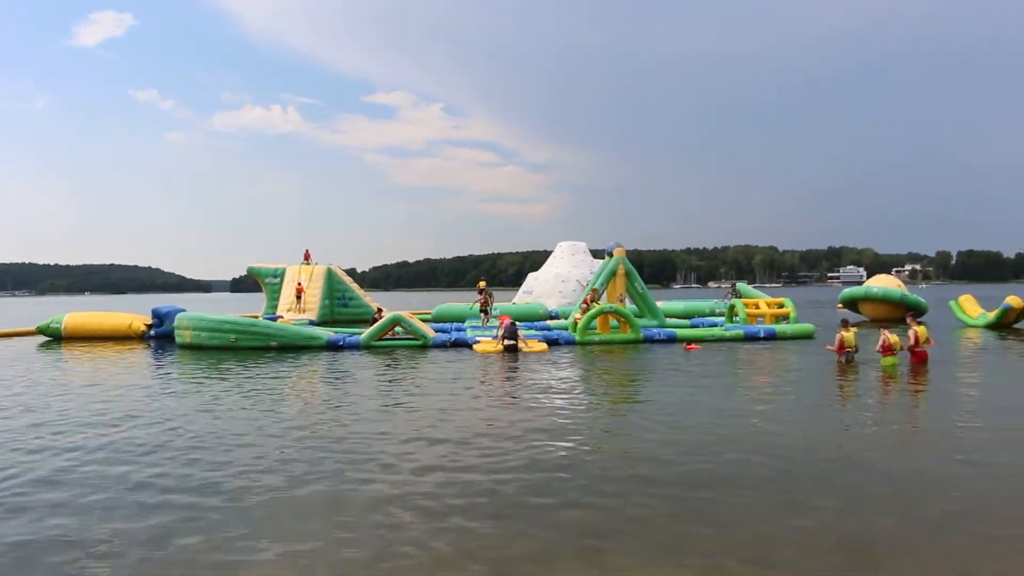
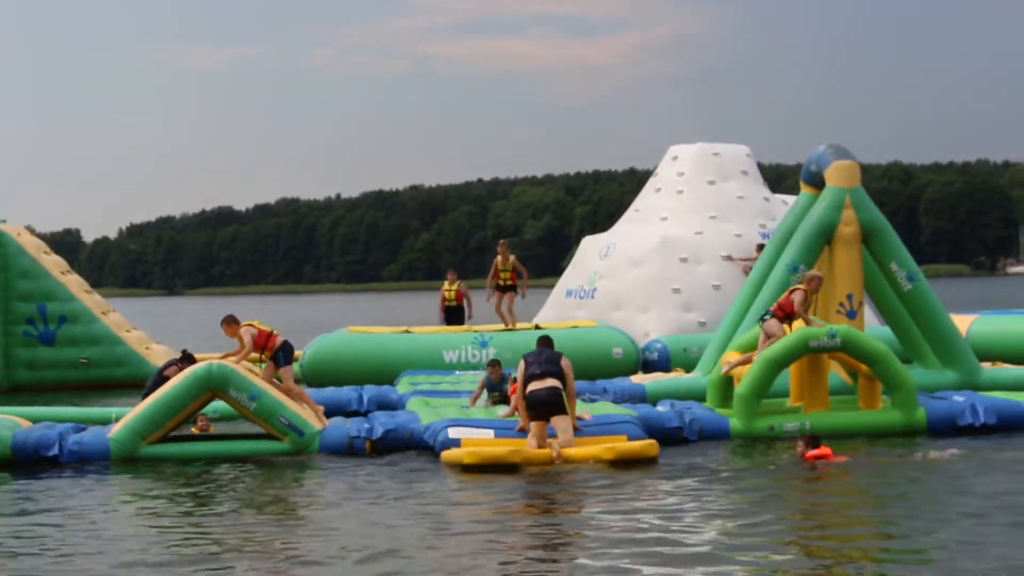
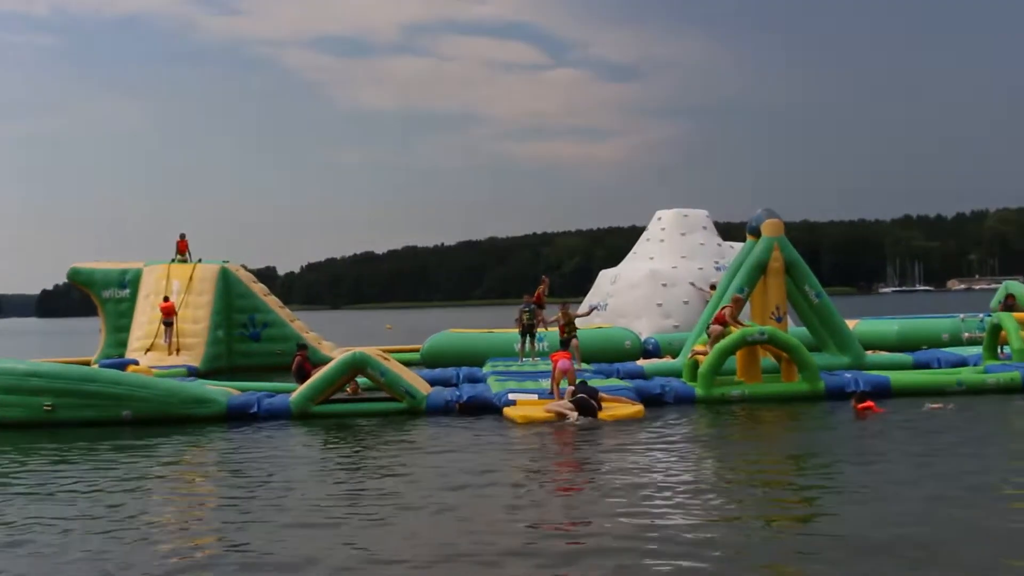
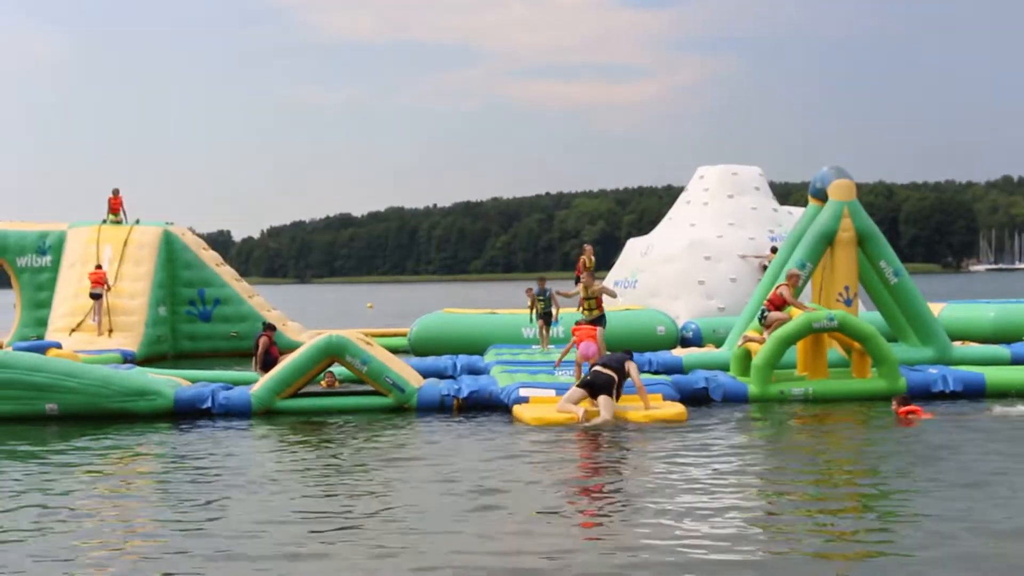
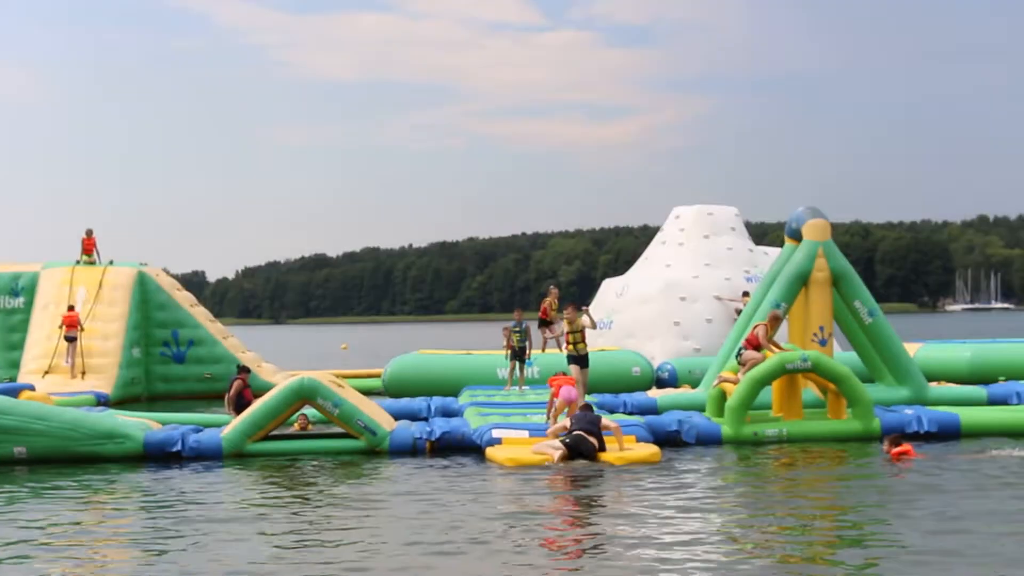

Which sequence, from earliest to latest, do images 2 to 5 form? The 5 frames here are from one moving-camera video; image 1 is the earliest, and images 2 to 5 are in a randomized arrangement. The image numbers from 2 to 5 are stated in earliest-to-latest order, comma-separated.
3, 5, 4, 2
